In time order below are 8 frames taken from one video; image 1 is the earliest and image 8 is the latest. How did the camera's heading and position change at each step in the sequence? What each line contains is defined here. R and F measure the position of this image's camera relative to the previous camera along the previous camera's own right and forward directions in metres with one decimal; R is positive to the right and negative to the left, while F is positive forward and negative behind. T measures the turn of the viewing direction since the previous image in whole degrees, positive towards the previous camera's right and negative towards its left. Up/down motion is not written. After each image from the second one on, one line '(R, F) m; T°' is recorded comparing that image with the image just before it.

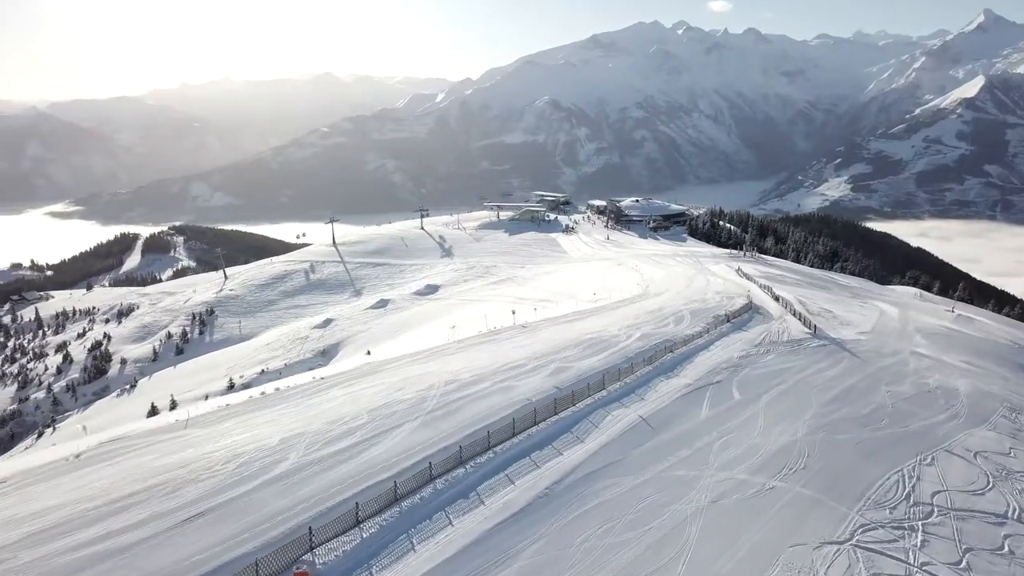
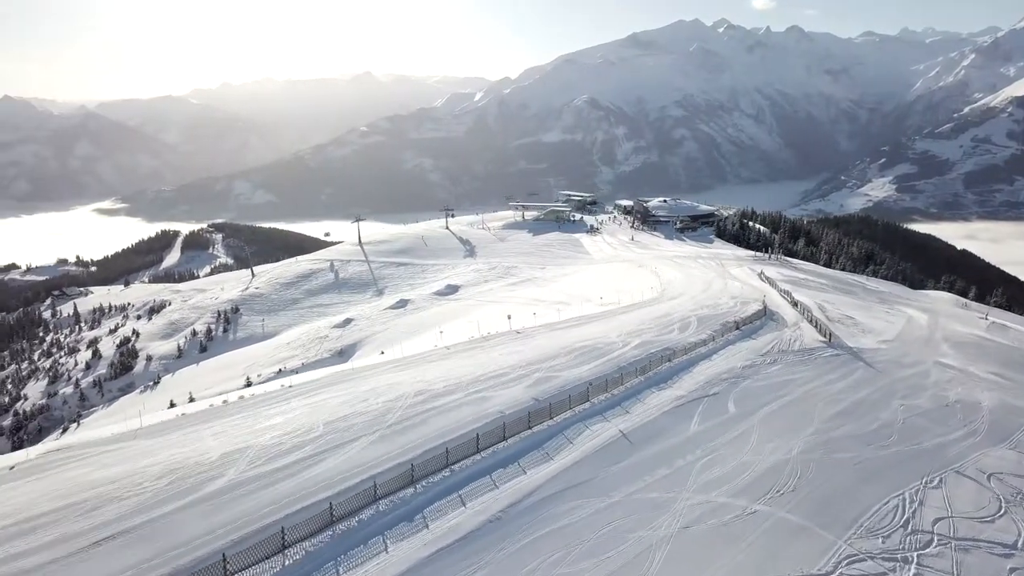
(+1.1, +0.7) m; -3°
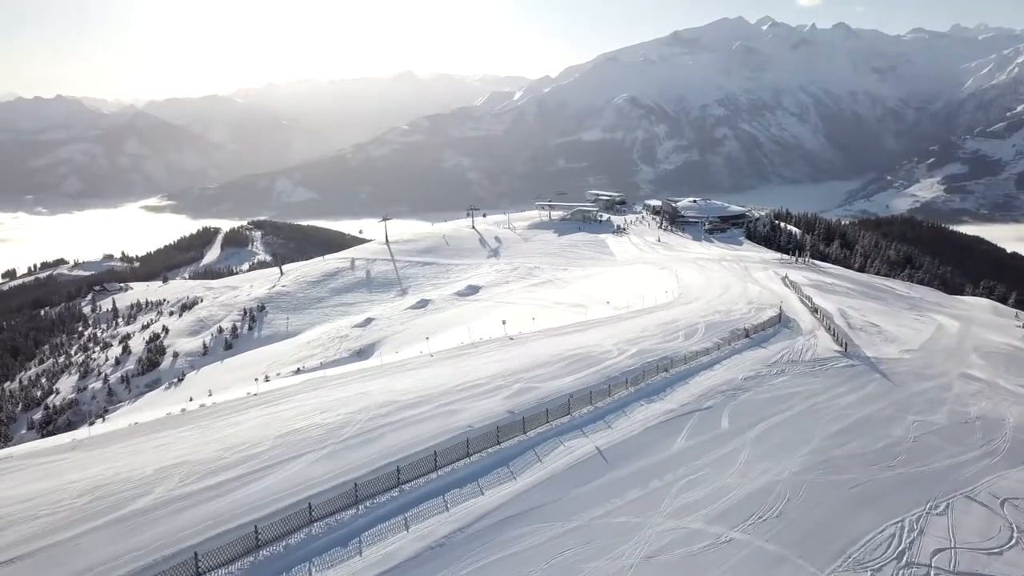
(+1.1, +0.8) m; -3°
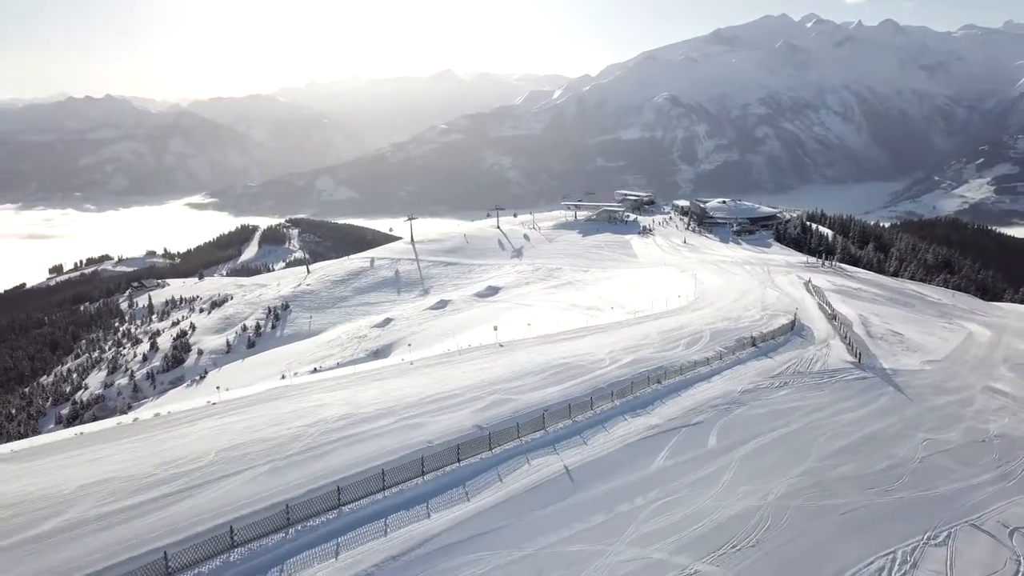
(+1.2, +0.8) m; -3°
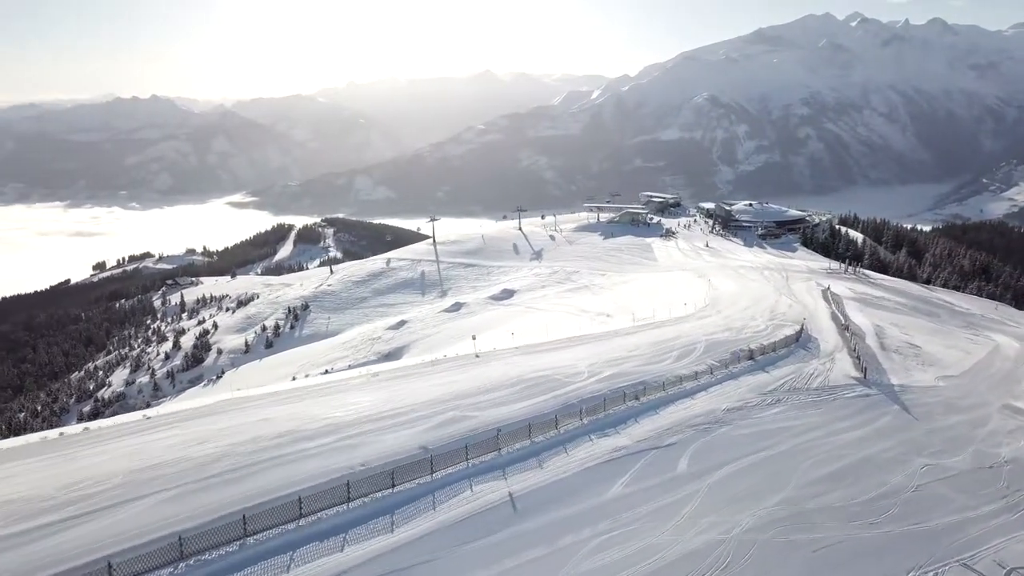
(+1.4, +0.9) m; -3°
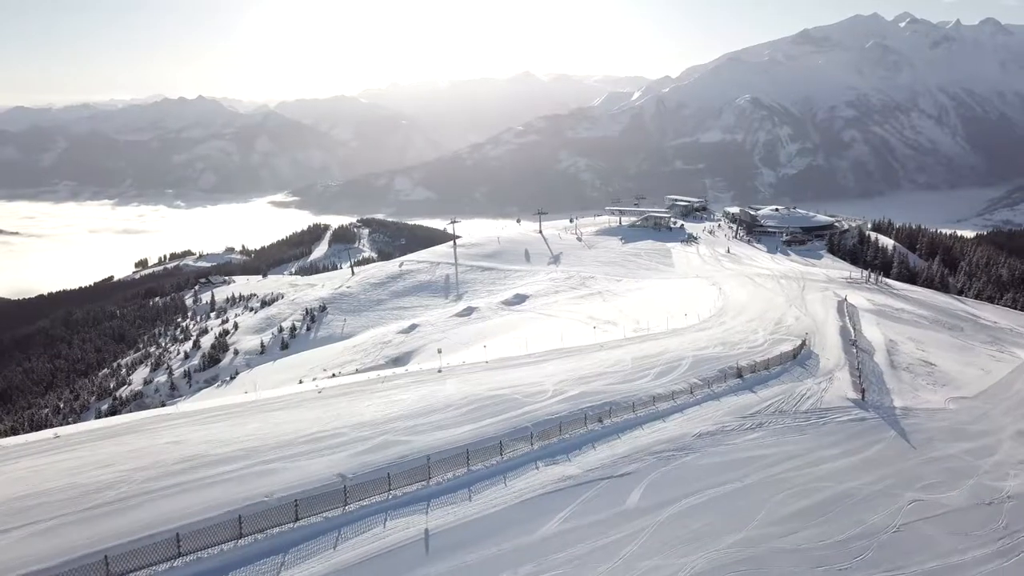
(+1.6, +1.1) m; -3°
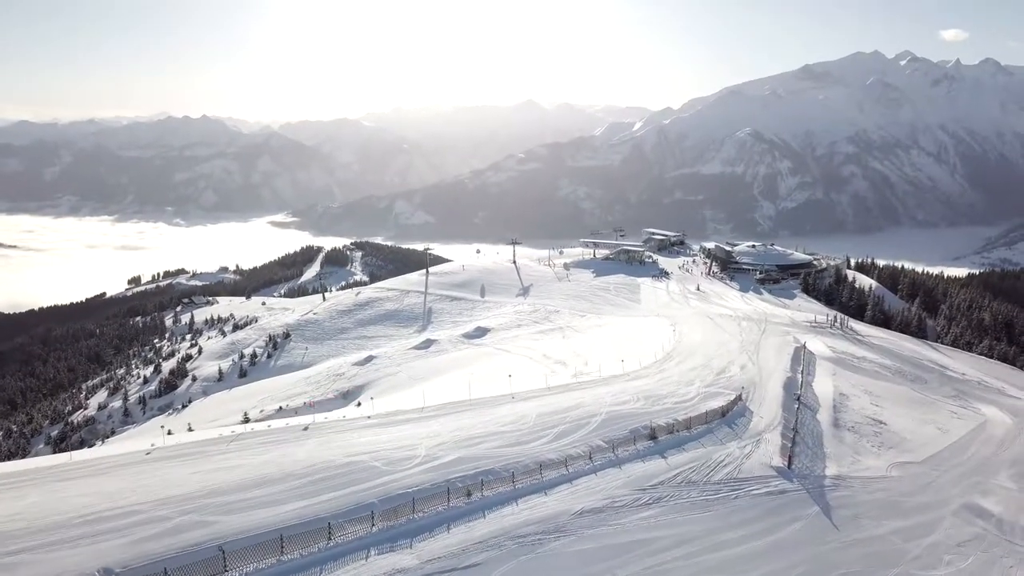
(+2.4, +1.8) m; 0°
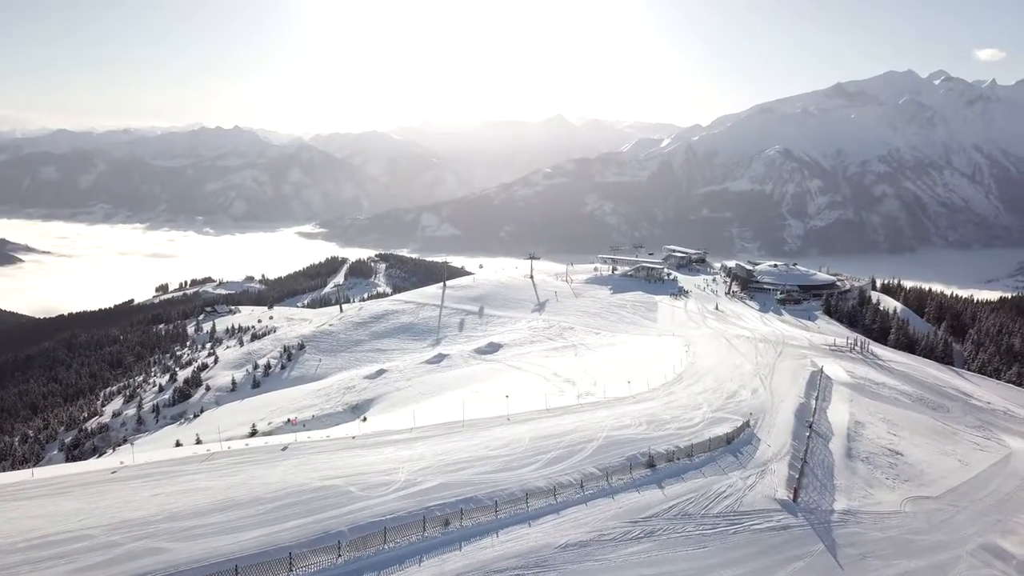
(+0.7, +0.7) m; -2°
